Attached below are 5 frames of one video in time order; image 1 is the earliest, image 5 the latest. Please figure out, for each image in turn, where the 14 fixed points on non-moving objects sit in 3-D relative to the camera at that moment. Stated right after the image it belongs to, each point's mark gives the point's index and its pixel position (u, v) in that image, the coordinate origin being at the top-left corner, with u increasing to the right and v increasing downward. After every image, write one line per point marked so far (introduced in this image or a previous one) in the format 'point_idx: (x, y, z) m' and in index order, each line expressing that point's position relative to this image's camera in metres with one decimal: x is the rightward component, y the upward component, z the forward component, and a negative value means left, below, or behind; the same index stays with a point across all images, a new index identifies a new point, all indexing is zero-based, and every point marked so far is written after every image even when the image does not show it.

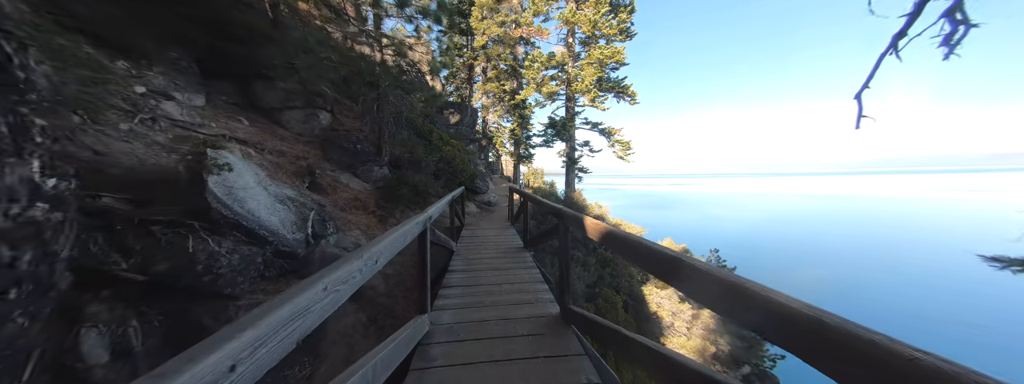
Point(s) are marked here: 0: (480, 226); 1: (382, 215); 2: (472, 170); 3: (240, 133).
0: (-1.2, -1.3, +9.0) m
1: (-4.0, -0.7, +7.3) m
2: (-2.1, +1.1, +12.3) m
3: (-6.6, +1.4, +5.8) m
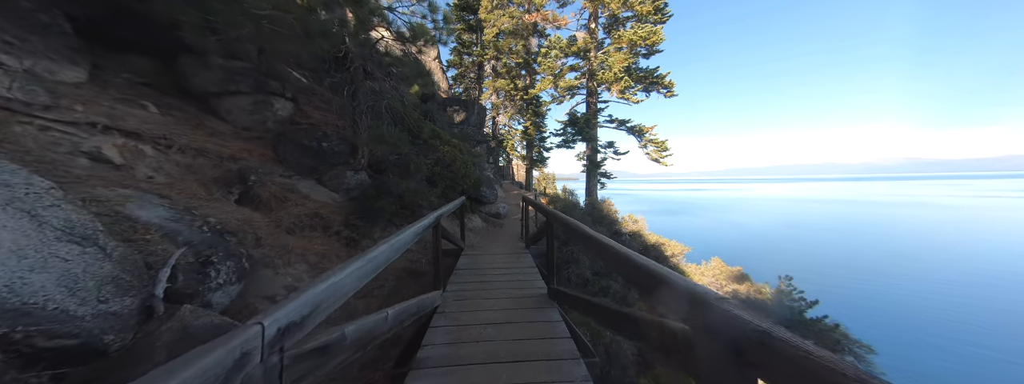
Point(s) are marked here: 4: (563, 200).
0: (-0.8, -1.7, +6.9) m
1: (-3.6, -1.0, +5.3) m
2: (-1.5, +0.7, +10.3) m
3: (-6.3, +1.2, +4.0) m
4: (+2.7, -0.5, +11.9) m
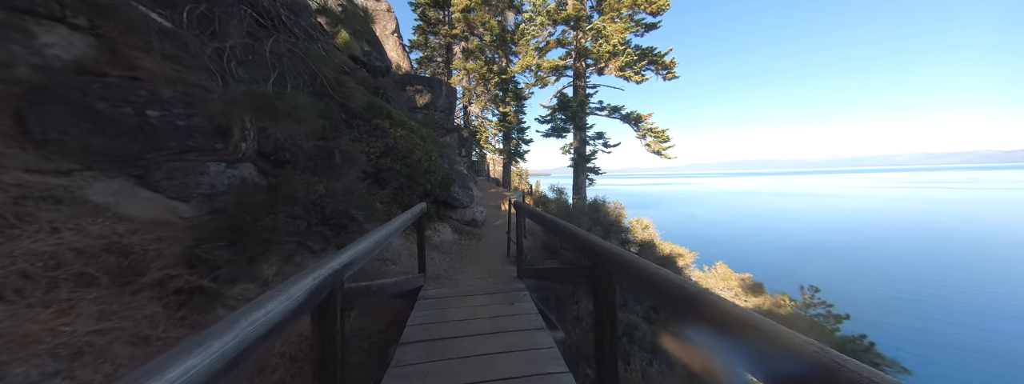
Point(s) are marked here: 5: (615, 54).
0: (-1.1, -1.7, +4.7) m
1: (-3.7, -1.1, +2.8) m
2: (-2.2, +0.7, +7.9) m
3: (-6.3, +1.0, +1.1) m
4: (+1.8, -0.4, +9.9) m
5: (+4.3, +5.7, +9.9) m
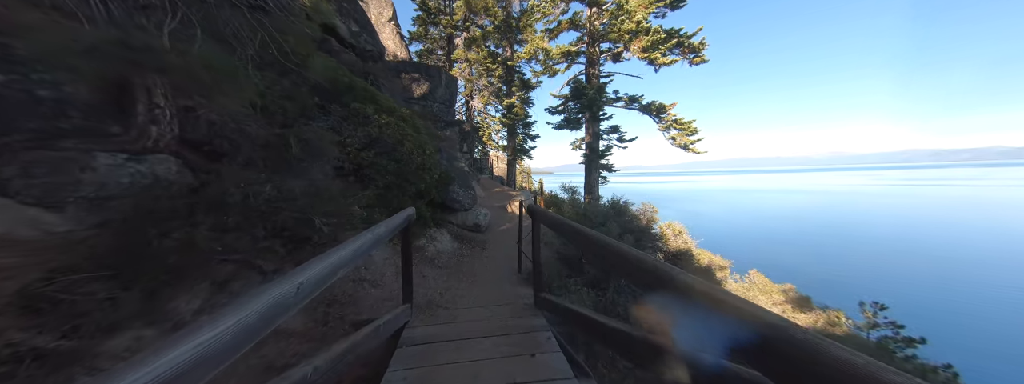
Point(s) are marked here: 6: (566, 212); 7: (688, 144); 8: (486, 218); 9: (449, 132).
0: (-0.8, -1.7, +3.6) m
1: (-3.5, -1.1, +1.7) m
2: (-1.9, +0.7, +6.8) m
3: (-6.1, +0.9, 0.0) m
4: (+2.1, -0.4, +8.8) m
5: (+4.5, +5.7, +8.7) m
6: (+1.8, -0.7, +7.8) m
7: (+6.7, +1.8, +9.1) m
8: (-0.8, -0.8, +7.6) m
9: (-3.0, +2.8, +11.3) m
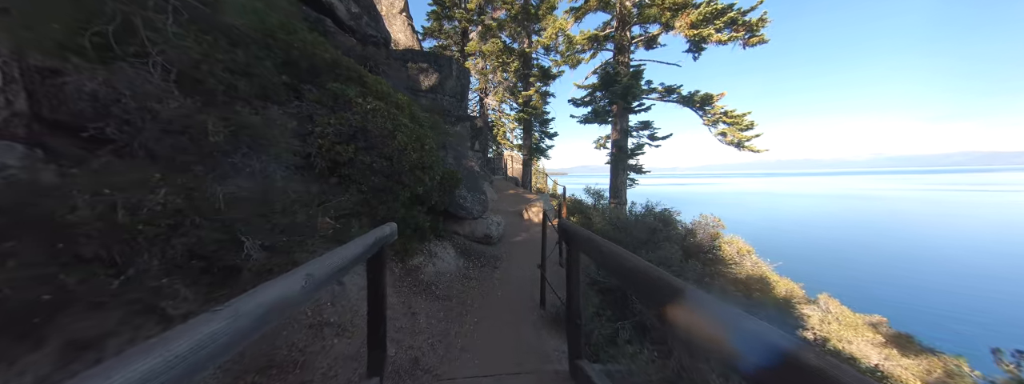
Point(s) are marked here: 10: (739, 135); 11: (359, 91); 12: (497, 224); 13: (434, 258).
0: (-0.6, -1.8, +2.4) m
1: (-3.4, -1.2, +0.7) m
2: (-1.5, +0.6, +5.7) m
3: (-6.0, +0.9, -0.9) m
4: (+2.6, -0.6, +7.4) m
5: (+5.1, +5.5, +7.2) m
6: (+2.3, -0.8, +6.5) m
7: (+7.3, +1.6, +7.5) m
8: (-0.4, -0.9, +6.4) m
9: (-2.3, +2.7, +10.2) m
10: (+7.3, +1.9, +7.8) m
11: (-2.8, +1.8, +4.3) m
12: (-0.4, -0.9, +6.4) m
13: (-1.5, -1.2, +4.4) m
